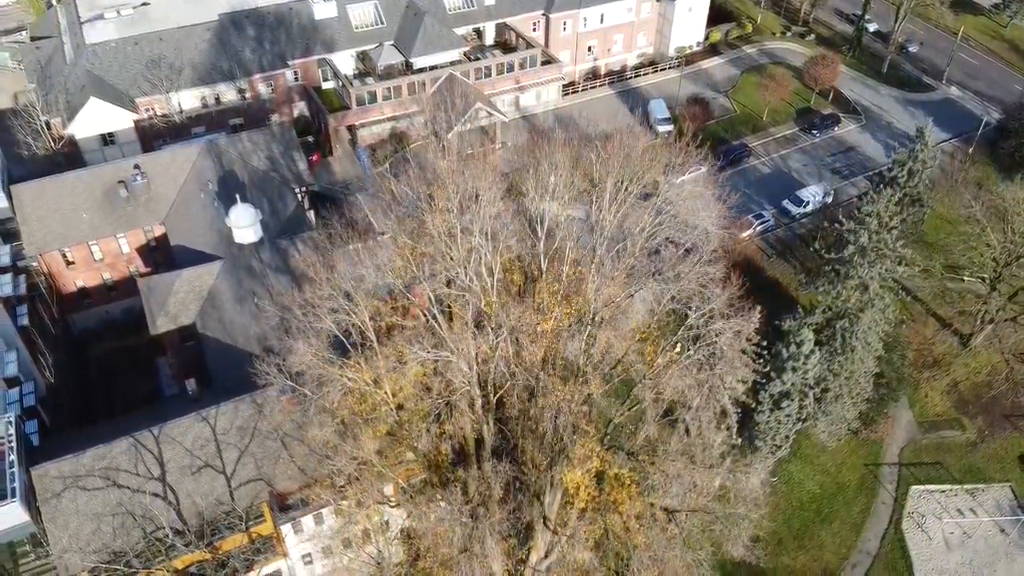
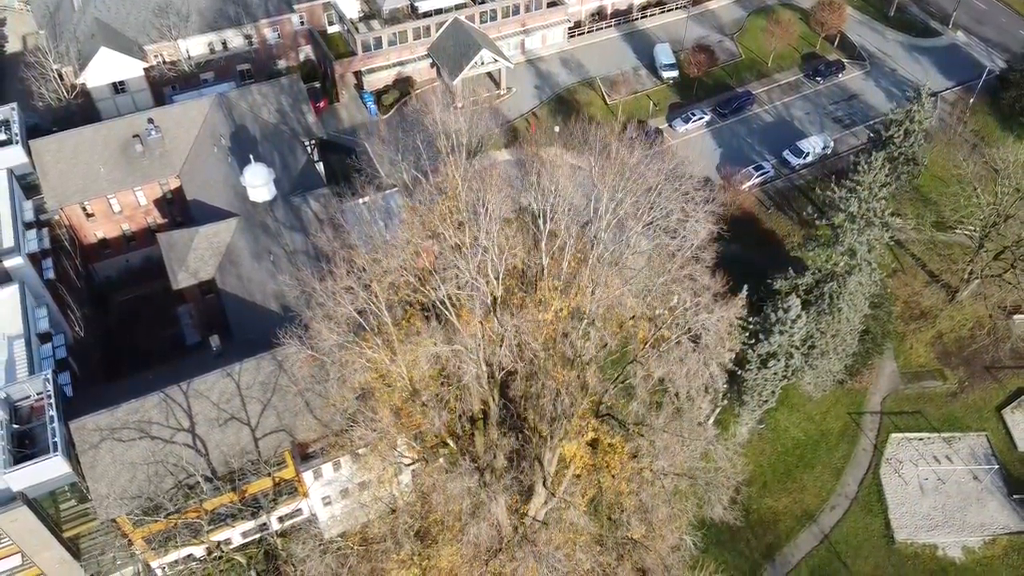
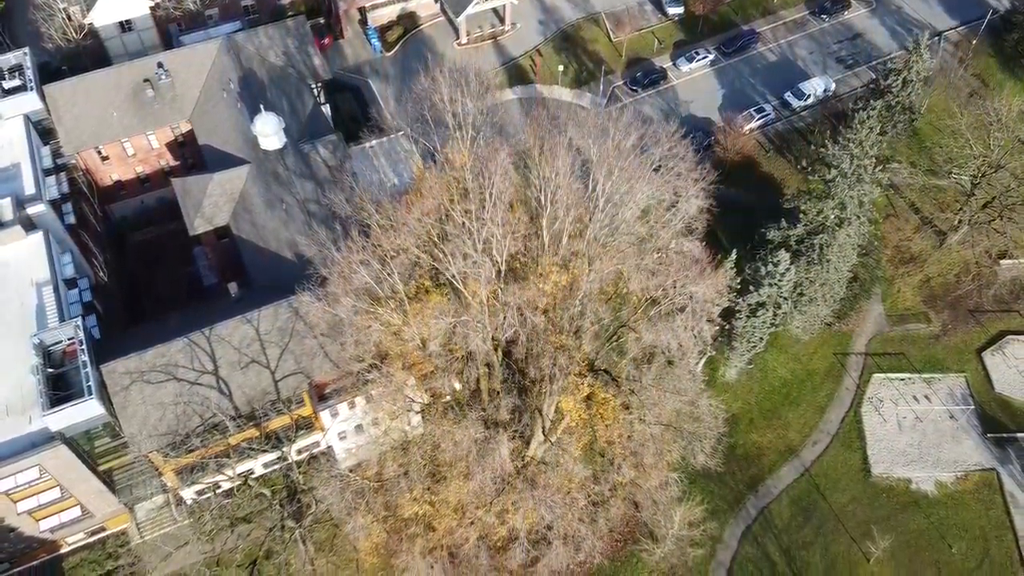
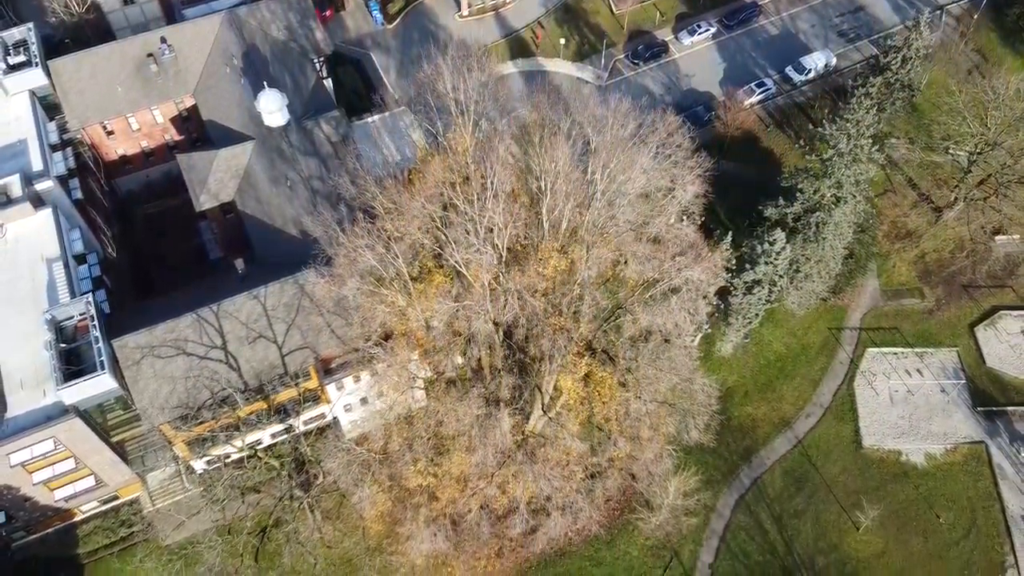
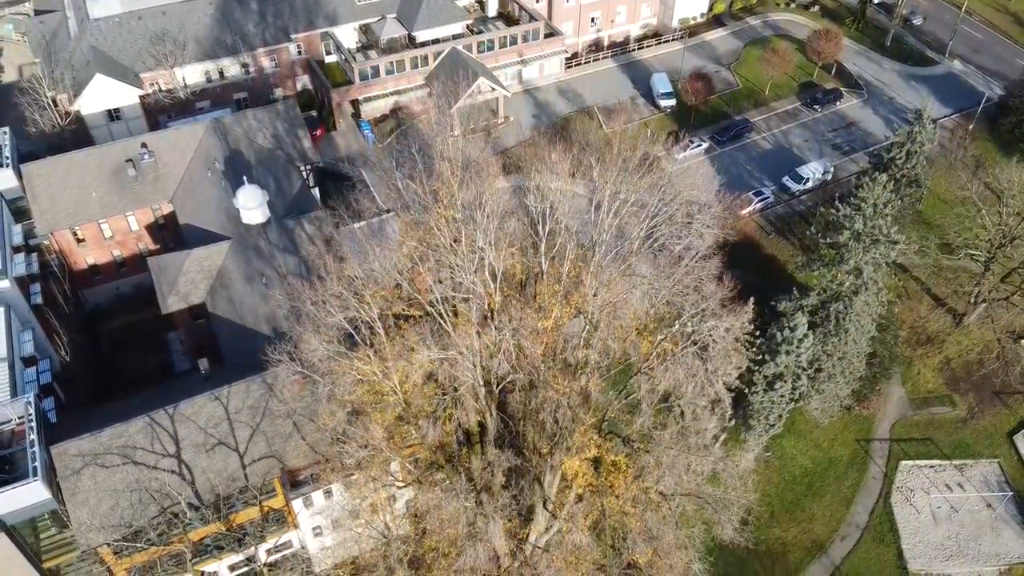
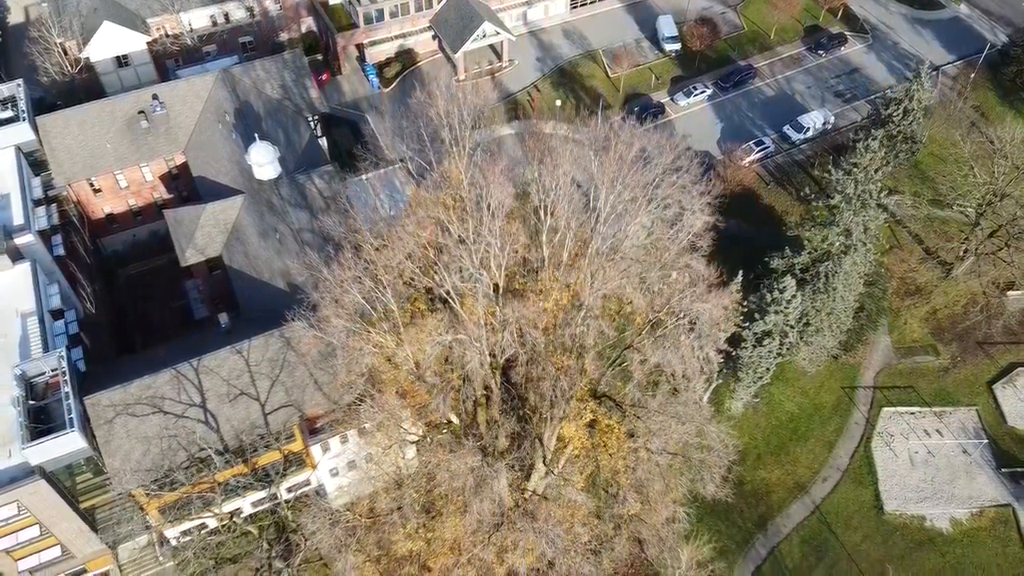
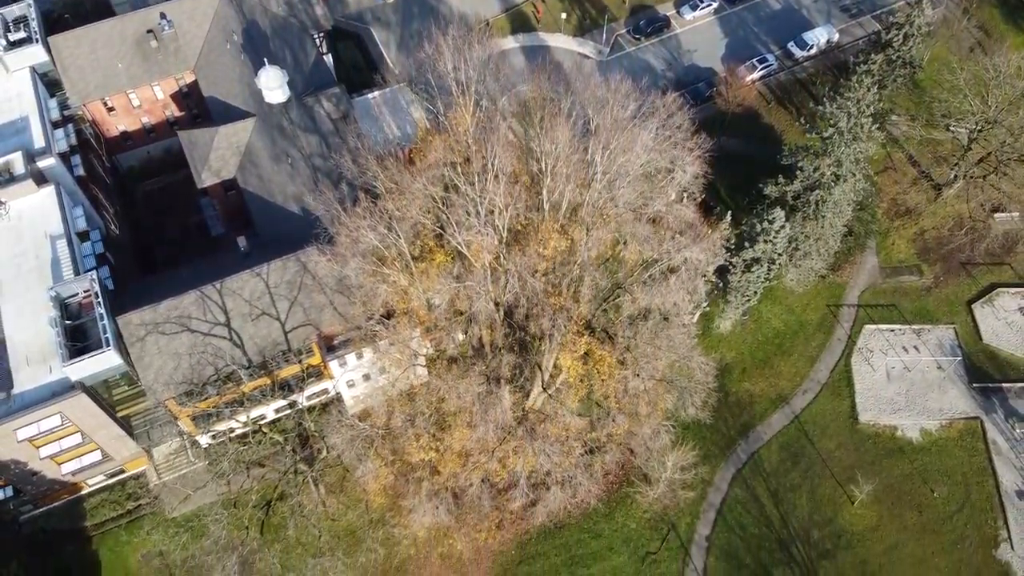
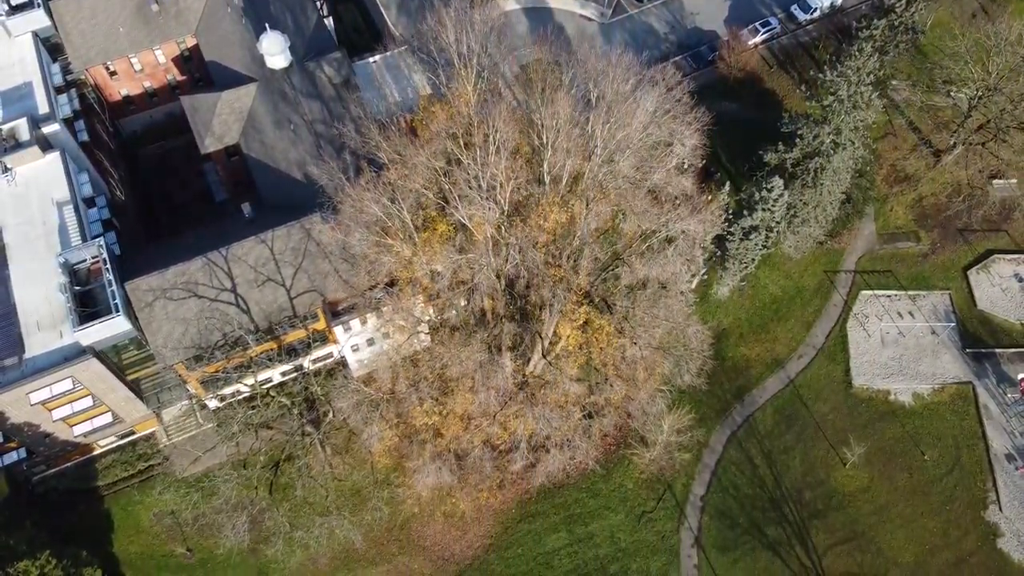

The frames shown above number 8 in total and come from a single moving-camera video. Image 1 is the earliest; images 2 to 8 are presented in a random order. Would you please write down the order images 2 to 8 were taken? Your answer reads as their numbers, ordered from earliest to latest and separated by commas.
5, 2, 6, 3, 4, 7, 8
